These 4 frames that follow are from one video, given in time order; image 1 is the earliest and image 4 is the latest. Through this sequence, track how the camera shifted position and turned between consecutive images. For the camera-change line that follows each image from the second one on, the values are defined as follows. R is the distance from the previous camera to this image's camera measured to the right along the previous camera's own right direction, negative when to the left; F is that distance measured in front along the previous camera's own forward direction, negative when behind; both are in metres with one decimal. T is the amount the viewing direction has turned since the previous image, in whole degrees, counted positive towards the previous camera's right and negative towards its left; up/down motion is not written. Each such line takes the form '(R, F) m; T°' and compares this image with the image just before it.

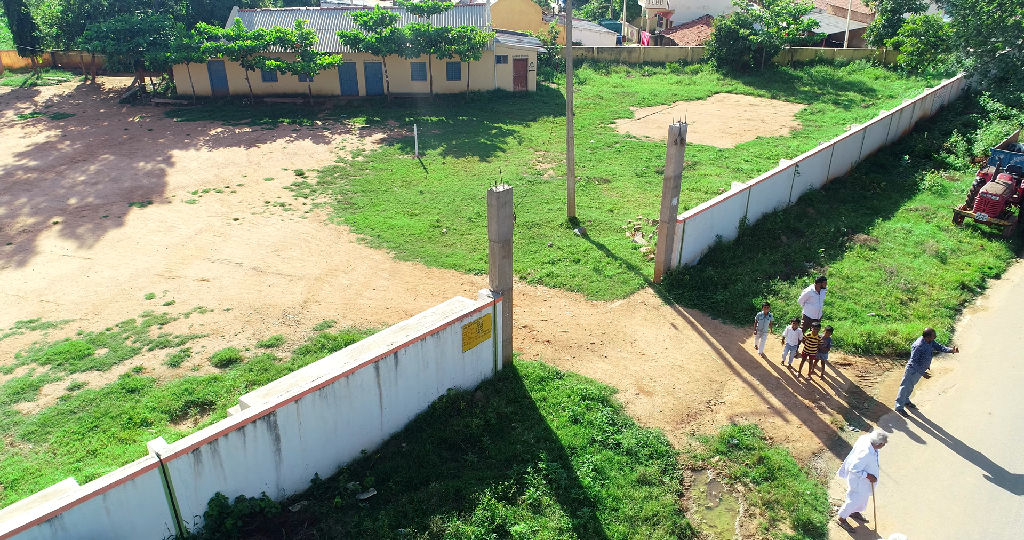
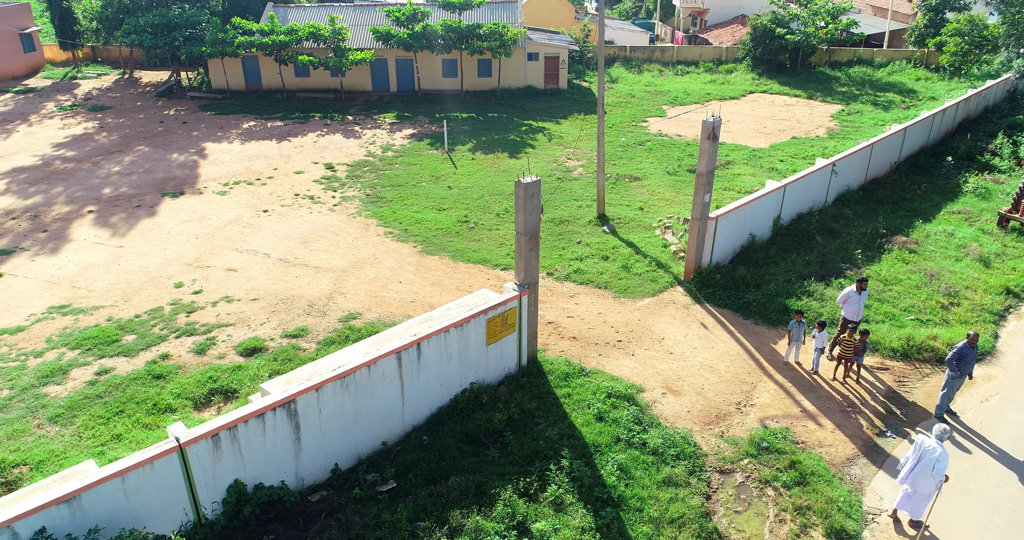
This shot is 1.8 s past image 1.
(0.0, +0.2) m; -2°
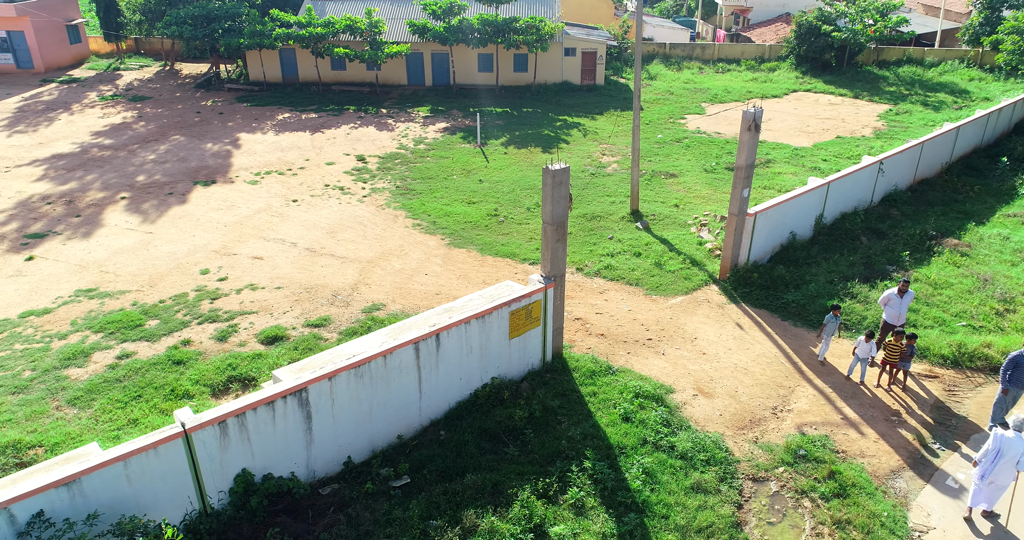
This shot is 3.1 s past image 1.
(+0.1, +0.4) m; -3°
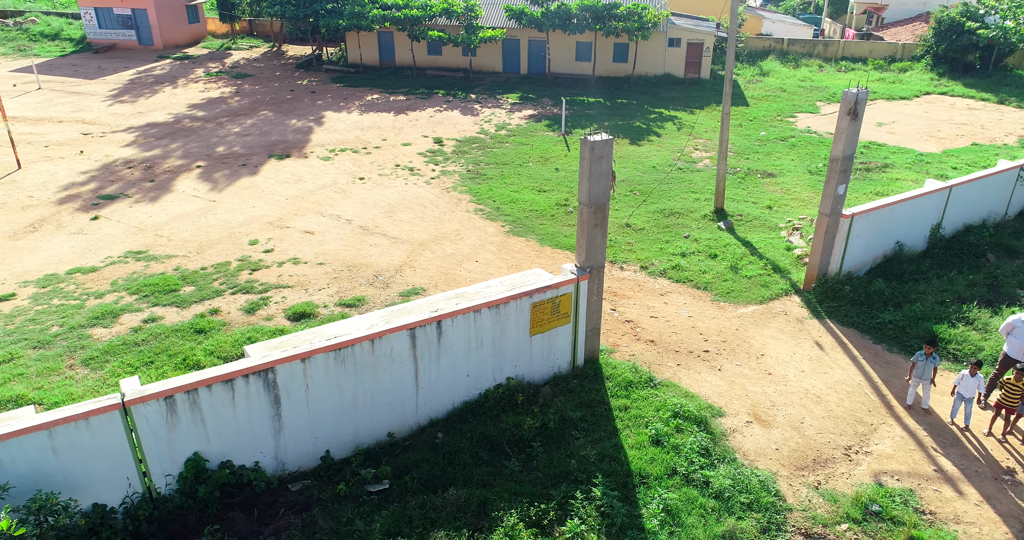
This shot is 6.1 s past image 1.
(+0.8, +1.1) m; -9°
